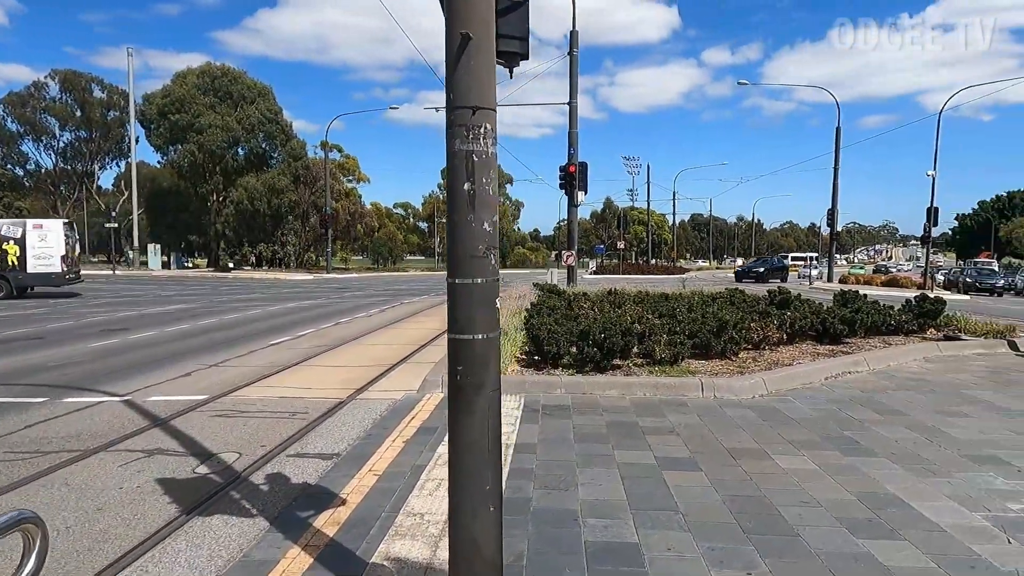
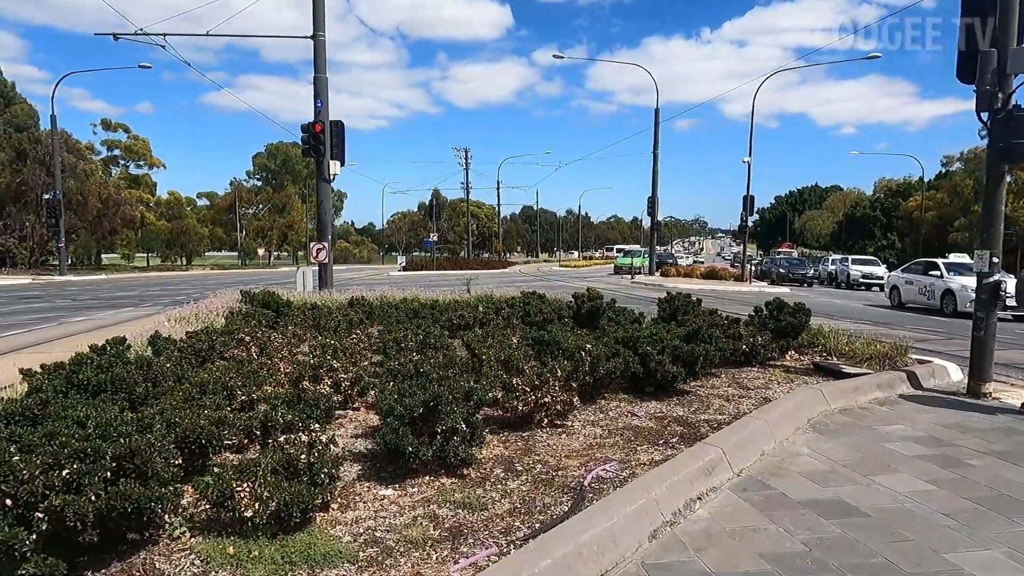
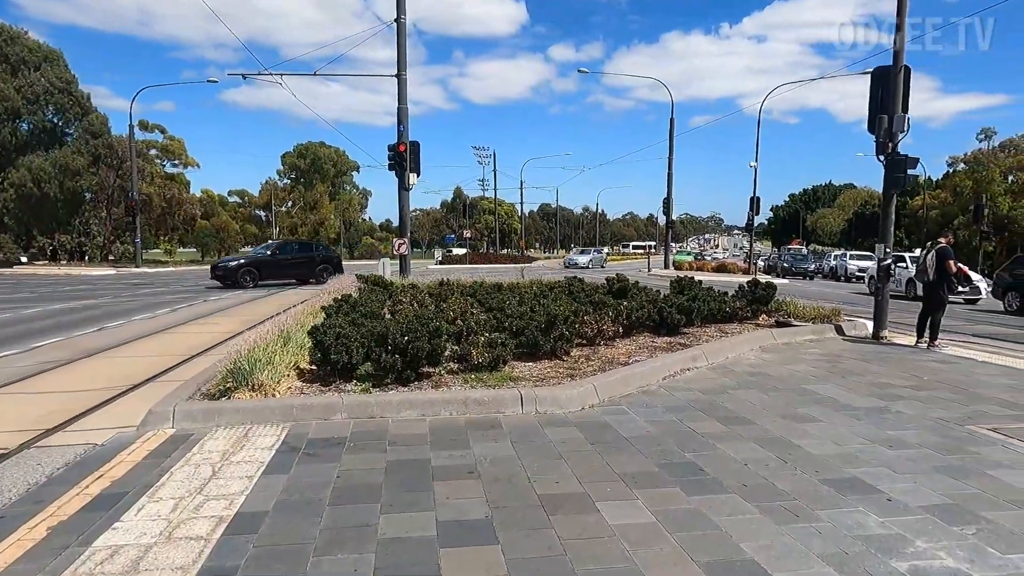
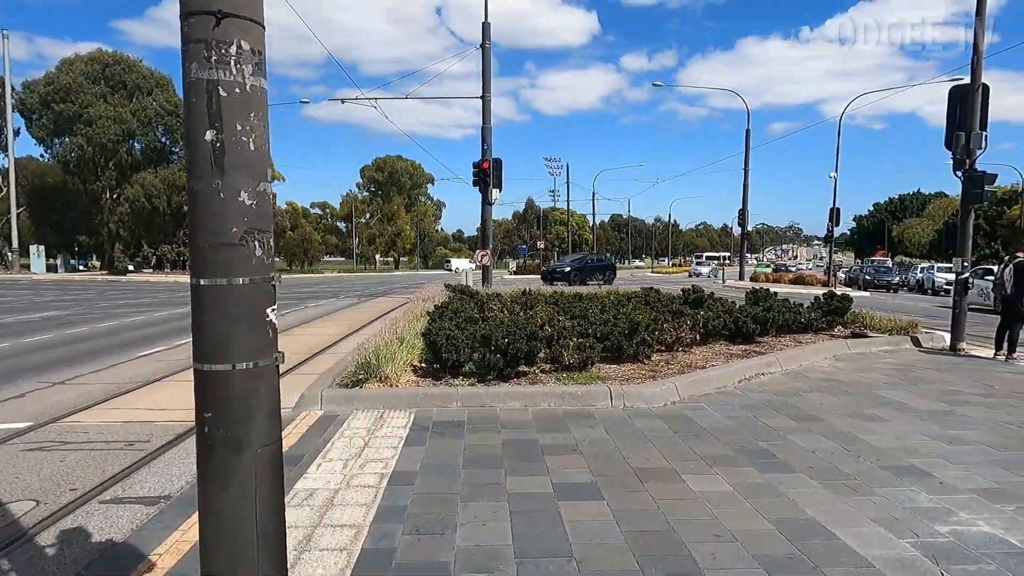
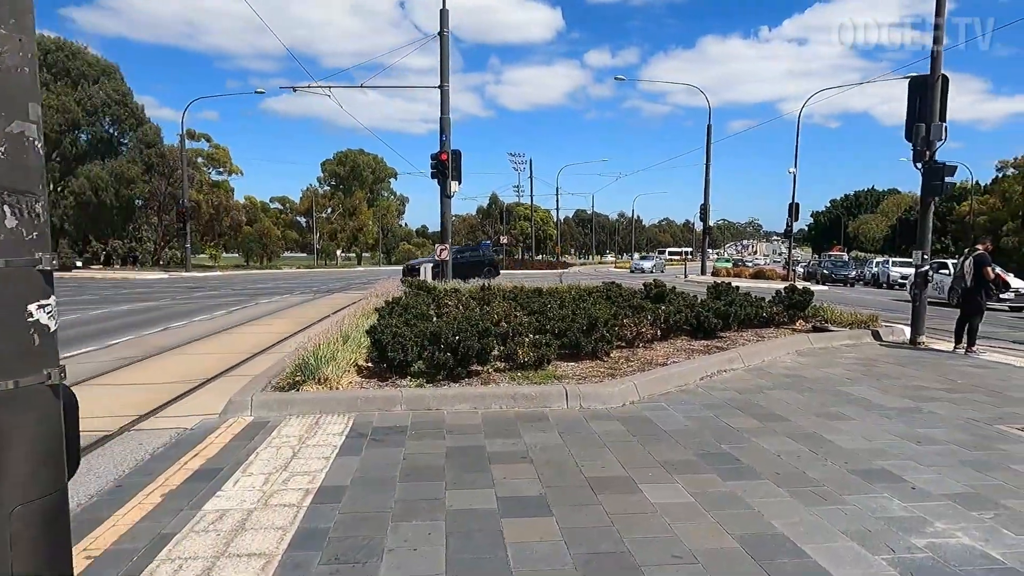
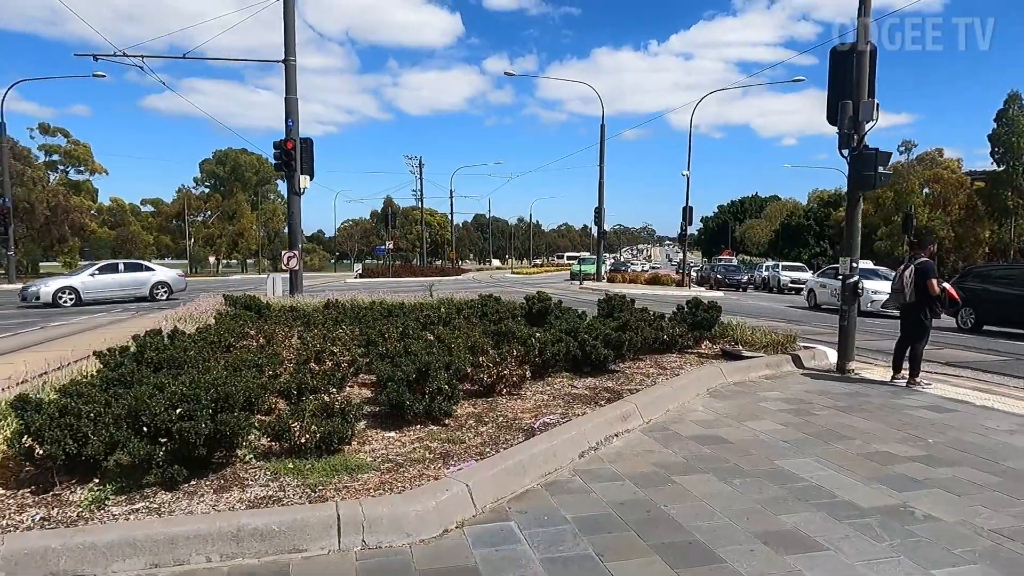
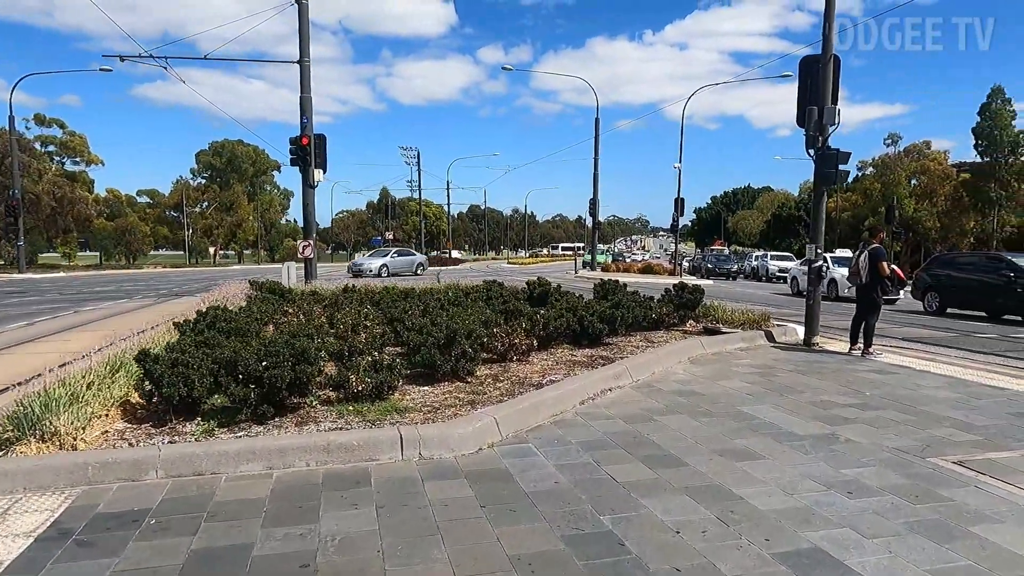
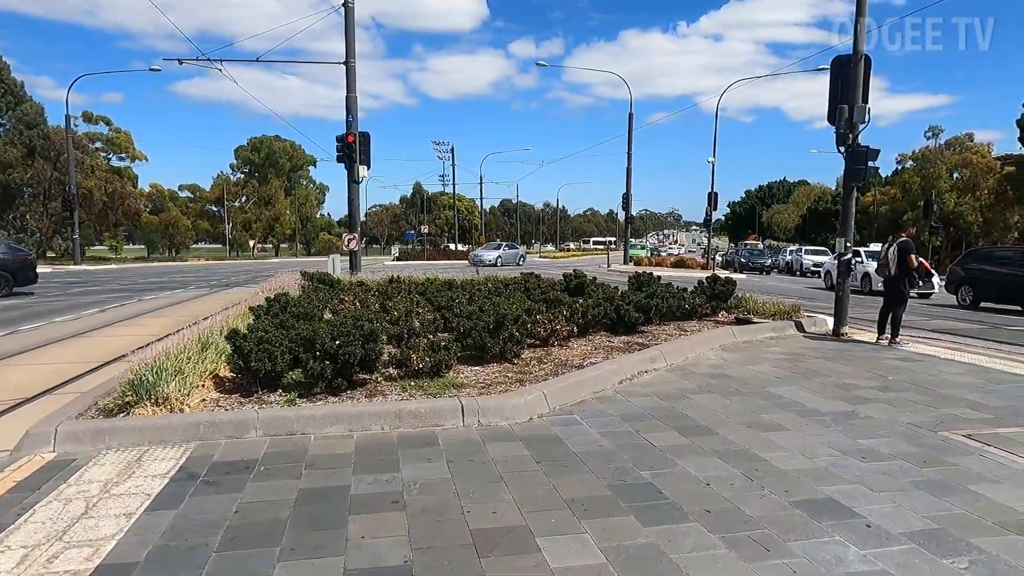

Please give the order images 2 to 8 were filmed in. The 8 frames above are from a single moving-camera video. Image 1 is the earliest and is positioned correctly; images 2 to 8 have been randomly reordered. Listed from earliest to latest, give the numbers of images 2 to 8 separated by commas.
4, 5, 3, 8, 7, 6, 2
